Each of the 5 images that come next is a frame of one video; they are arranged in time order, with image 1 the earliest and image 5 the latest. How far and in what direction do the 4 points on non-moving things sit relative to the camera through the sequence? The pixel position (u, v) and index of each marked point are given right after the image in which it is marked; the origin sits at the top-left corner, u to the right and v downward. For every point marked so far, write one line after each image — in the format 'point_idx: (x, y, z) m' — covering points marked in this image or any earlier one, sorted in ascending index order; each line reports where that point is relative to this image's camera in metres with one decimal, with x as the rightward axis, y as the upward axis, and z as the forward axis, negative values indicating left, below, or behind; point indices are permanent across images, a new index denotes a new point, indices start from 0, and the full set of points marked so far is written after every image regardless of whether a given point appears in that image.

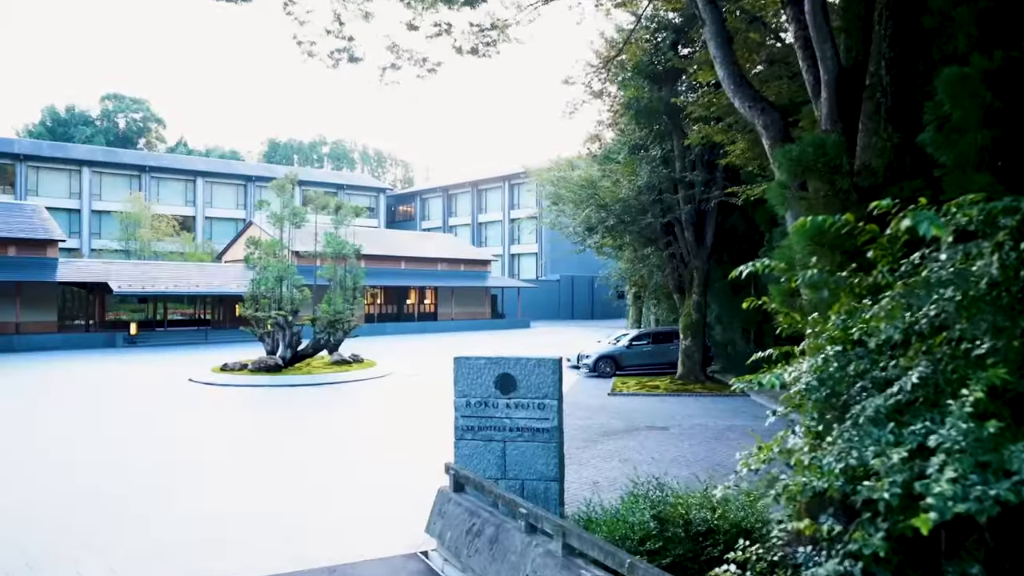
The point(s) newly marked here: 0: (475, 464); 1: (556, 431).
0: (-0.4, -1.7, +7.0) m
1: (+0.4, -1.4, +6.9) m
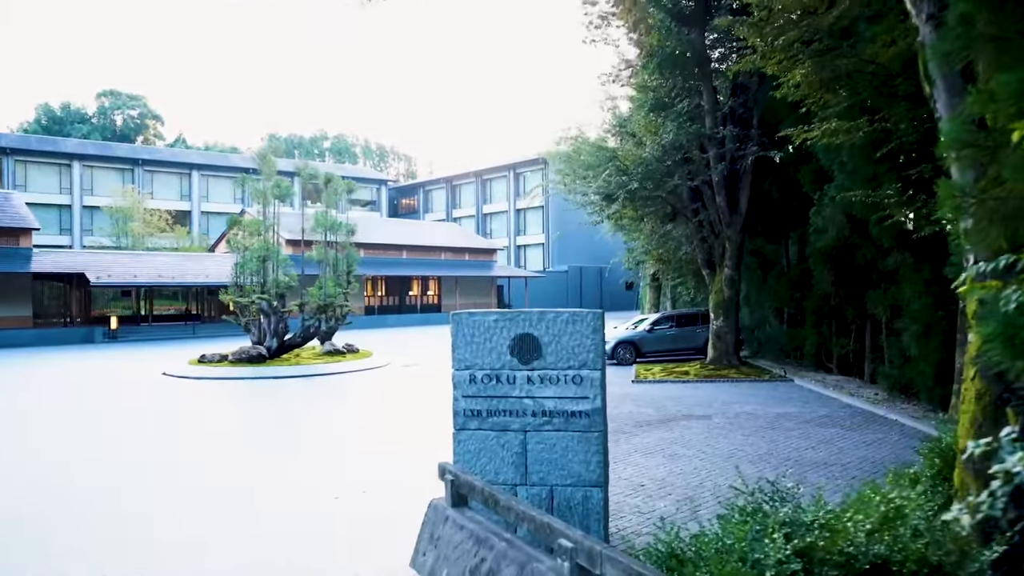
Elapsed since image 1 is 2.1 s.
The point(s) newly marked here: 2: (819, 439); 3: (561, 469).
0: (-0.2, -1.2, +5.0) m
1: (+0.6, -0.9, +4.8) m
2: (+3.9, -1.9, +8.9) m
3: (+0.3, -1.2, +4.9) m
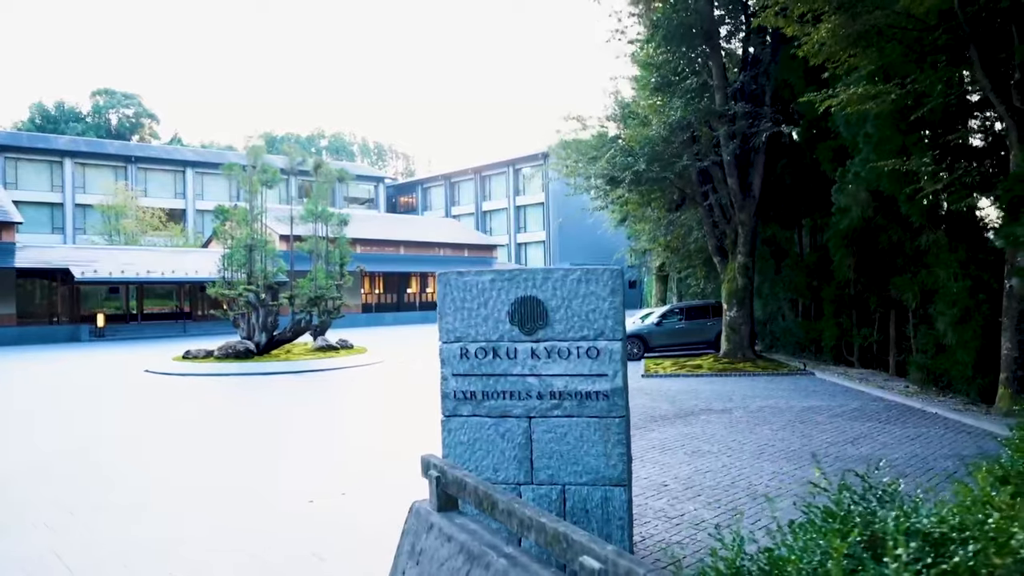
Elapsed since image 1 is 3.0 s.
0: (-0.2, -1.0, +4.1) m
1: (+0.6, -0.6, +3.9) m
2: (+3.9, -1.6, +8.0) m
3: (+0.3, -1.0, +4.0) m
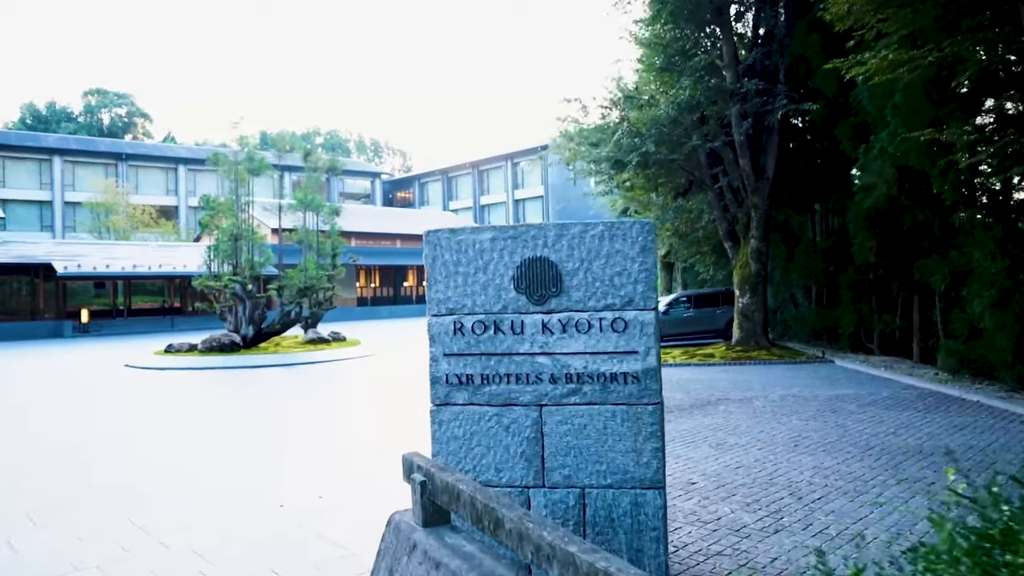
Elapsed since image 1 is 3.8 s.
0: (-0.2, -0.8, +3.3) m
1: (+0.6, -0.4, +3.2) m
2: (+3.9, -1.4, +7.3) m
3: (+0.4, -0.8, +3.2) m
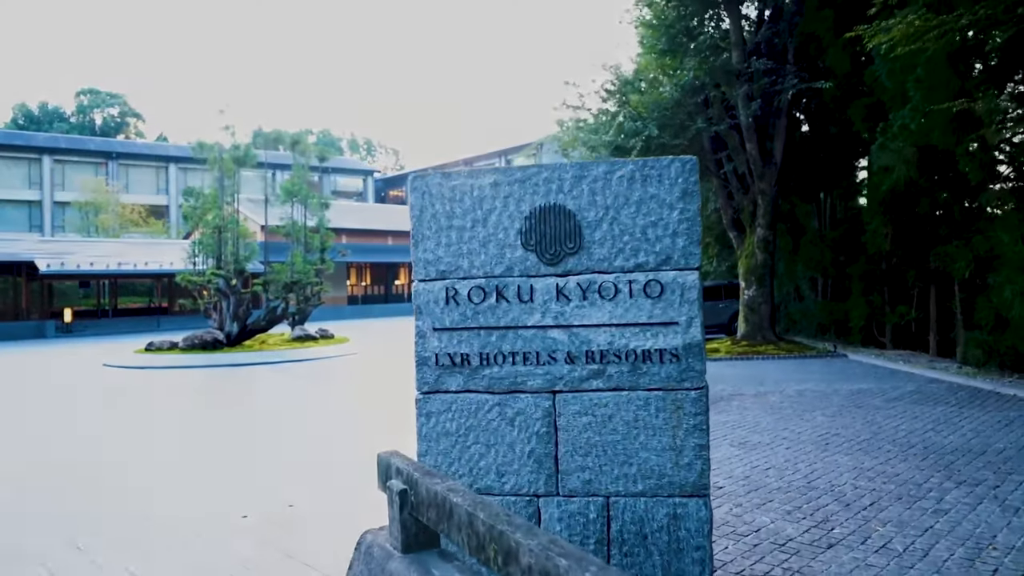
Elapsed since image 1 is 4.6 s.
0: (-0.1, -0.6, +2.7) m
1: (+0.6, -0.2, +2.5) m
2: (+3.9, -1.2, +6.6) m
3: (+0.4, -0.6, +2.6) m
